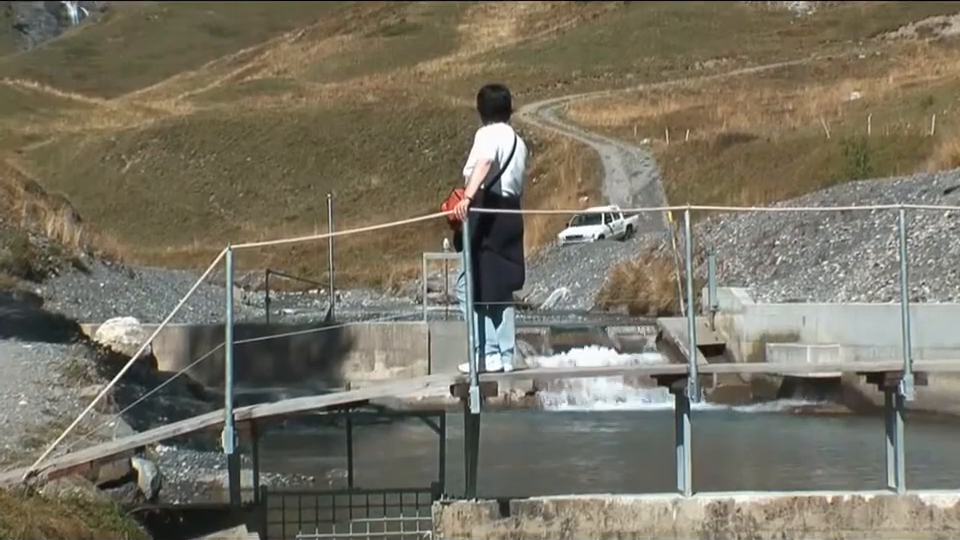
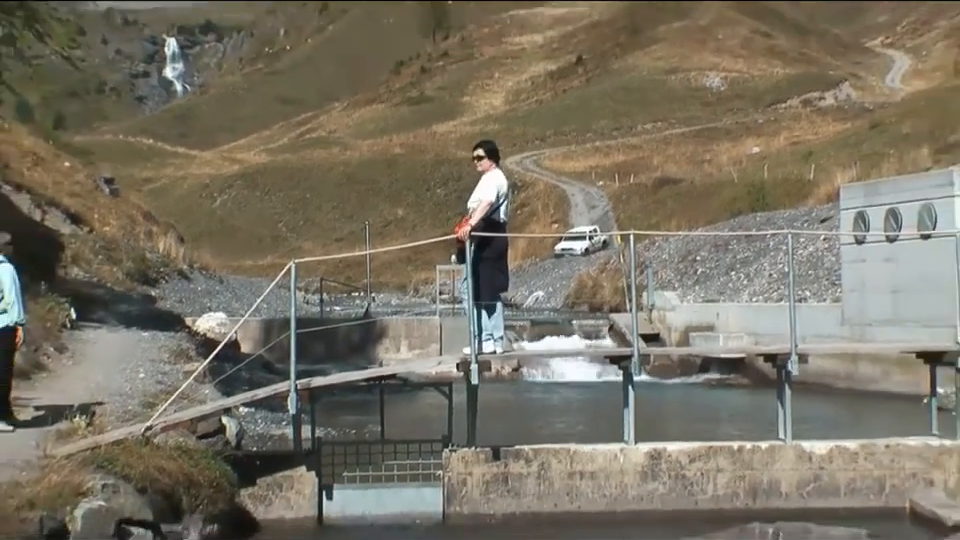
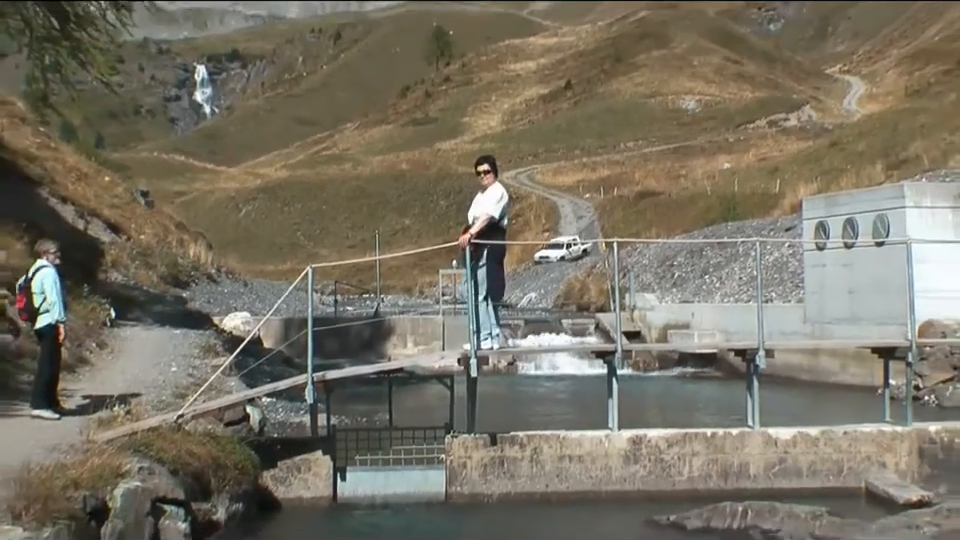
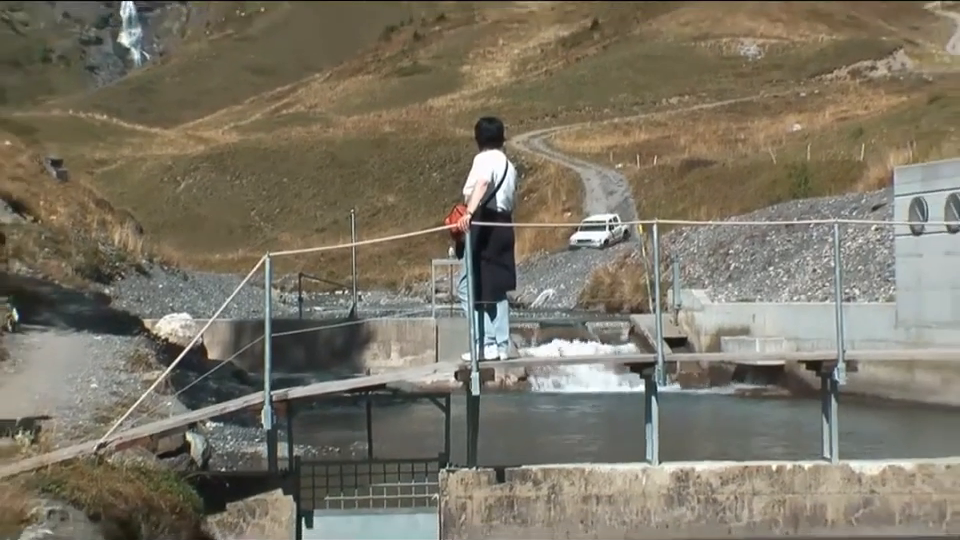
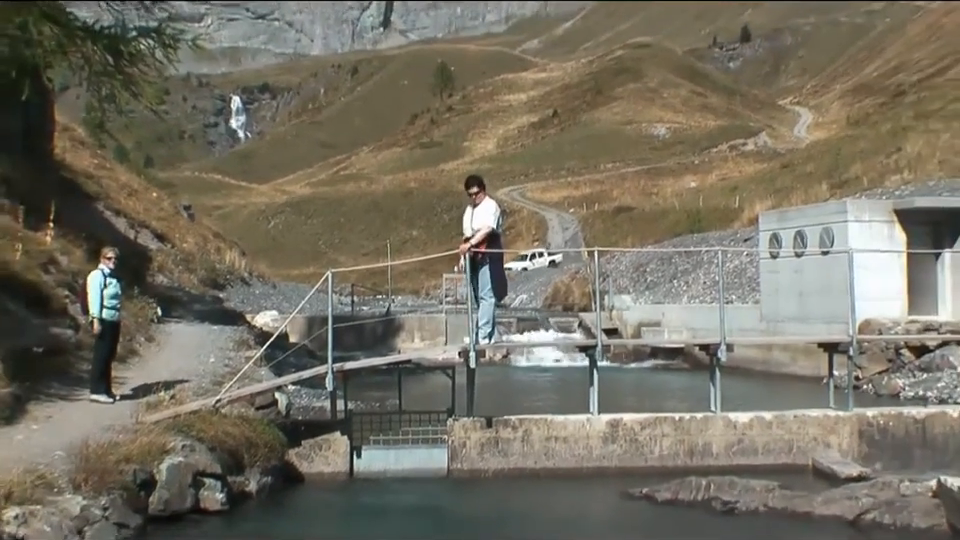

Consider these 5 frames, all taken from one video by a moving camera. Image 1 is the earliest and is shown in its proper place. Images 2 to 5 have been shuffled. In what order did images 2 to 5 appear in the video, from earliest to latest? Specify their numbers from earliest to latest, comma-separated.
4, 2, 3, 5
